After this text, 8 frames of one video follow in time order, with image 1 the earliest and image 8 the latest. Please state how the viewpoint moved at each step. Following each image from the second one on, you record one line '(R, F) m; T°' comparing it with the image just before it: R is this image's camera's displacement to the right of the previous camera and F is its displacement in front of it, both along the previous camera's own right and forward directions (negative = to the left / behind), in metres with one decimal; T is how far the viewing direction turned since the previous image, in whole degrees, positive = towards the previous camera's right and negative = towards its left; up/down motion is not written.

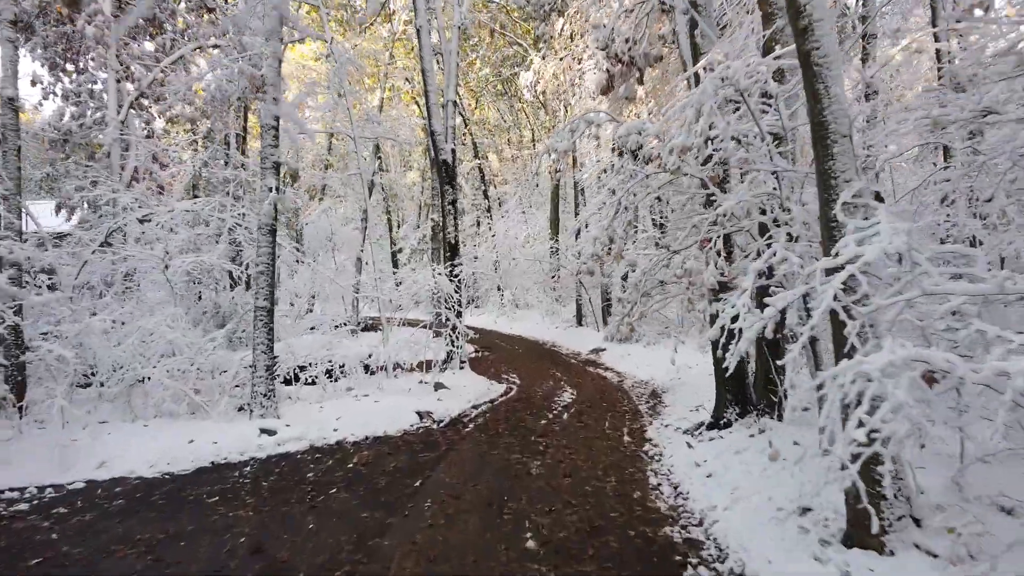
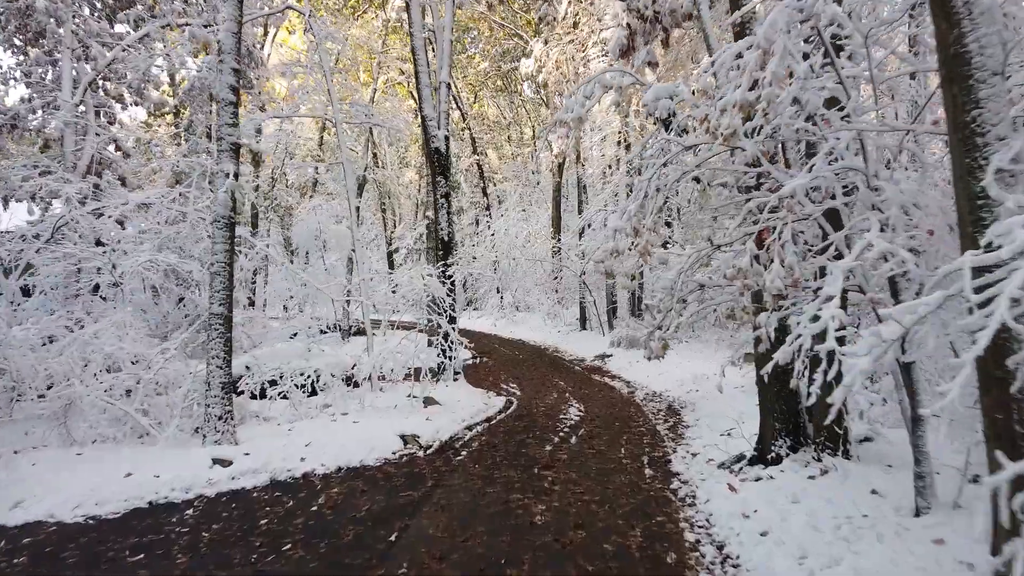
(0.0, +1.1) m; 0°
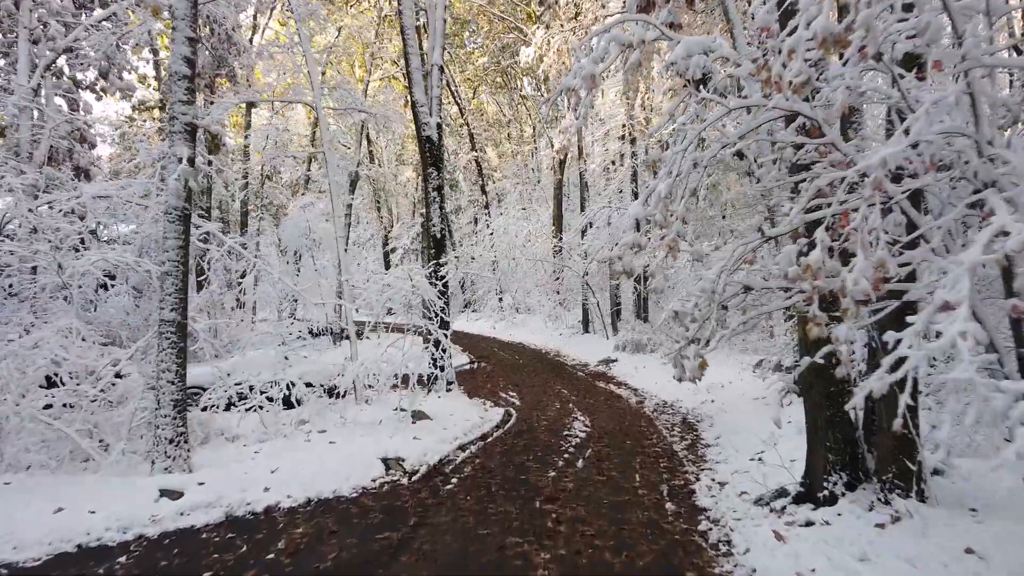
(0.0, +0.9) m; 0°
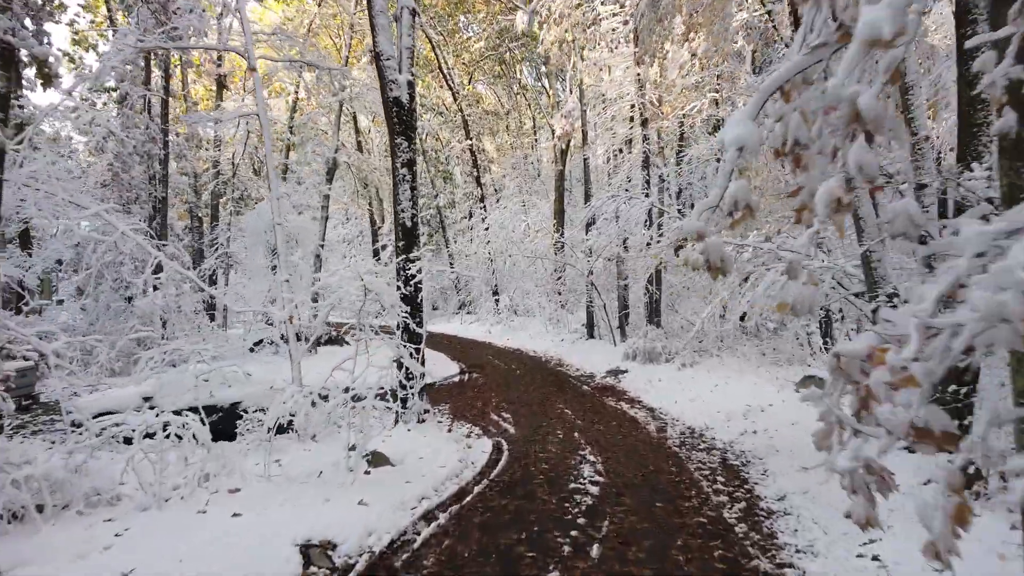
(+0.1, +2.0) m; 0°
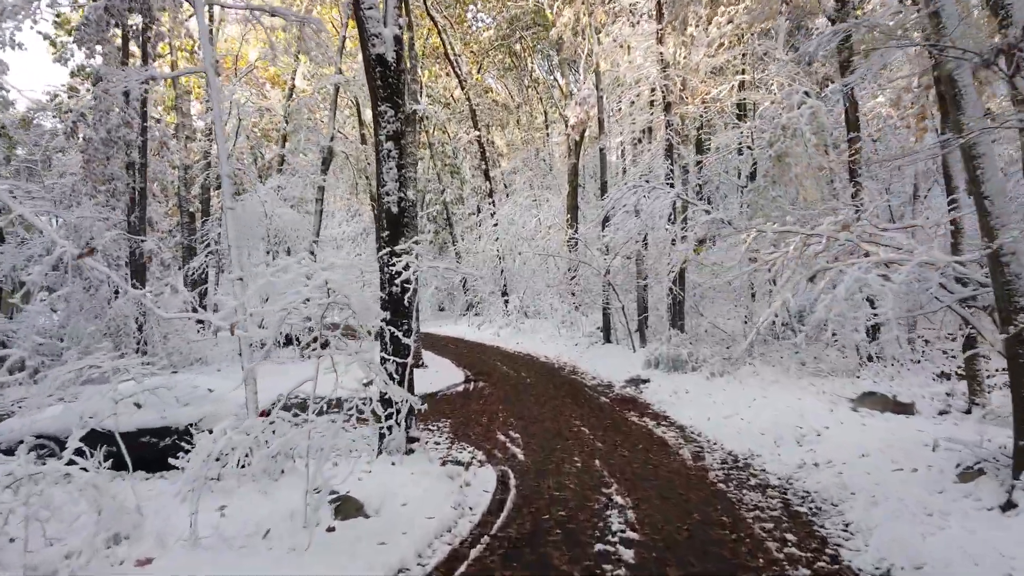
(0.0, +1.4) m; -1°
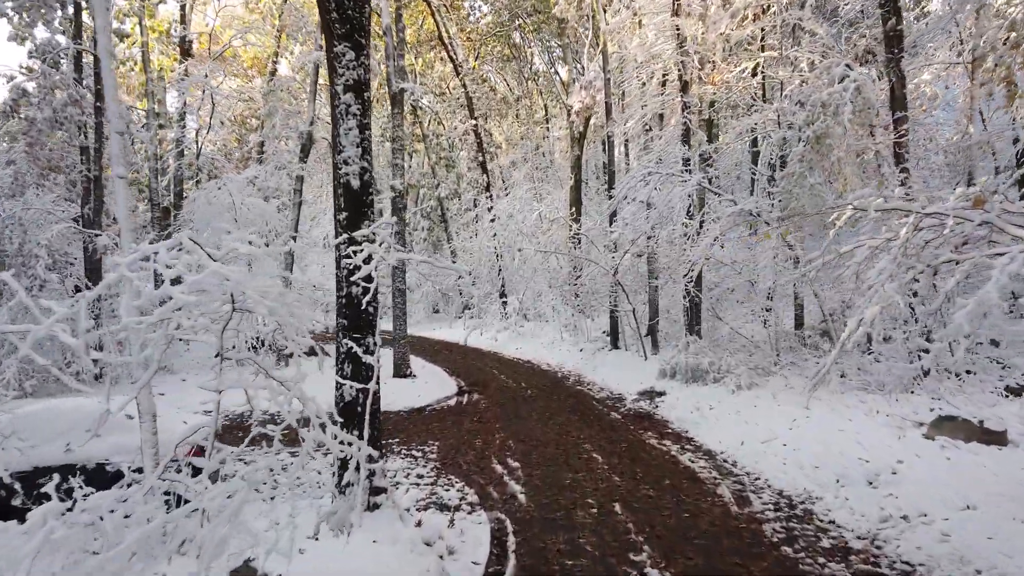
(0.0, +1.5) m; 0°
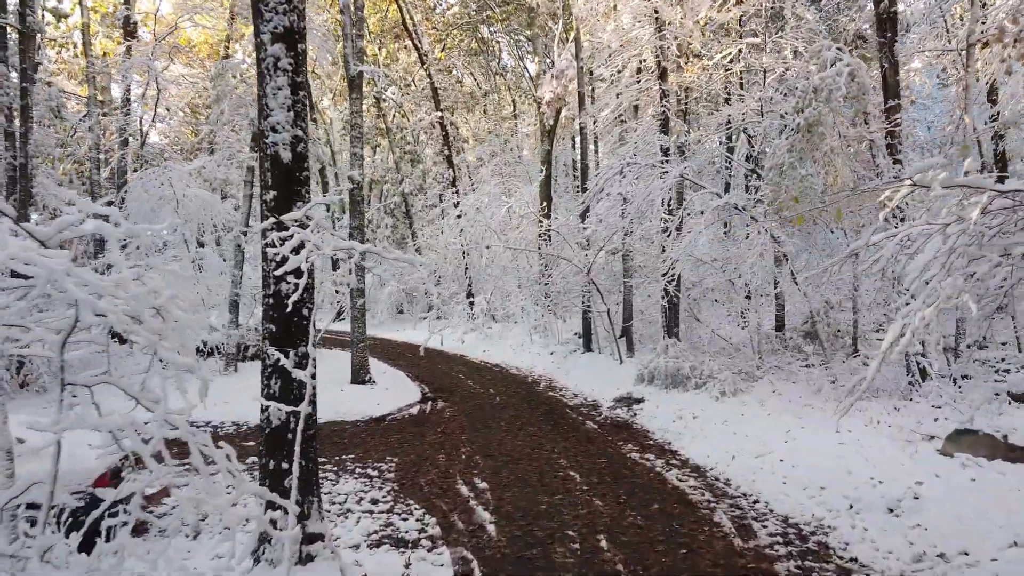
(0.0, +0.9) m; +2°
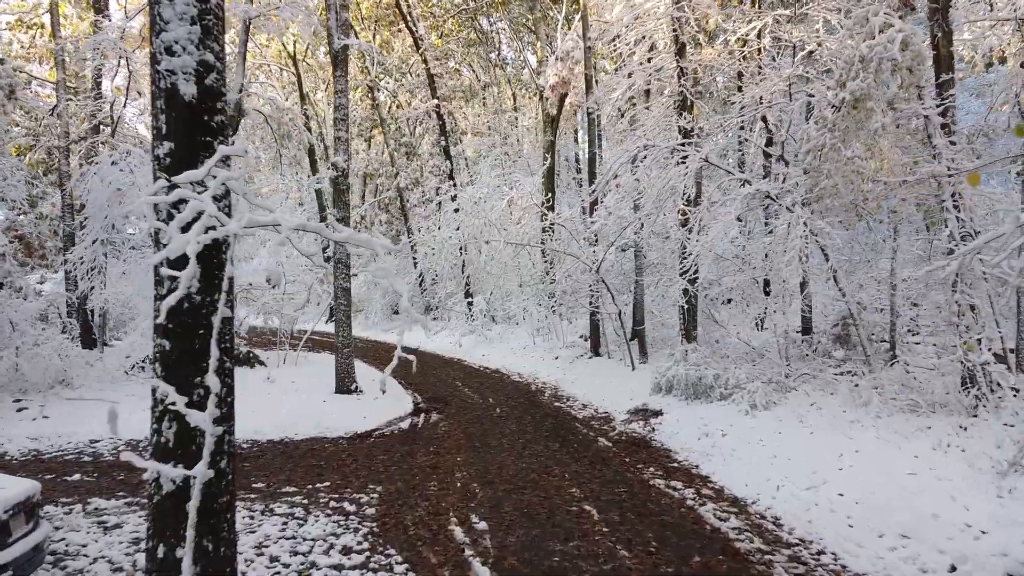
(0.0, +1.2) m; 0°
